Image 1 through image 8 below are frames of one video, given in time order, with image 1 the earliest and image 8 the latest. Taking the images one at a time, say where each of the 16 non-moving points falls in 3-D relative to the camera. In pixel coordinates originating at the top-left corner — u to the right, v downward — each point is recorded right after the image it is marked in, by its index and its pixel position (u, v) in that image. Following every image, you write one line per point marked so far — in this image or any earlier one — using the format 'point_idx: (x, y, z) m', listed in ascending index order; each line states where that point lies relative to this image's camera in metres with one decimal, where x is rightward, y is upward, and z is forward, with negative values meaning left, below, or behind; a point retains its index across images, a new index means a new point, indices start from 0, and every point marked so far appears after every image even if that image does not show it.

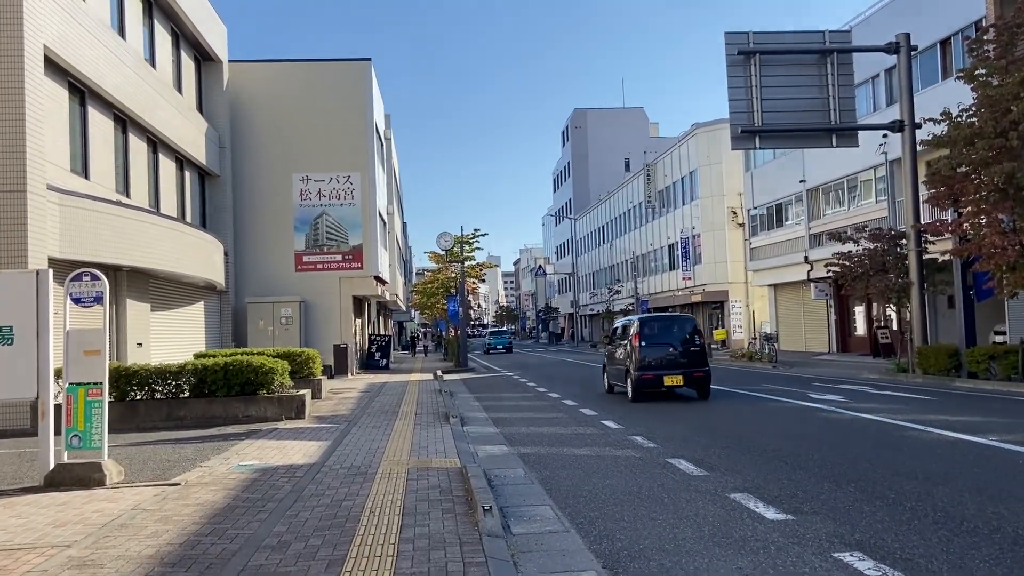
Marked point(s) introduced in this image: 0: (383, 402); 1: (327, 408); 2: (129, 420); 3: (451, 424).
0: (-2.9, -2.6, +17.6) m
1: (-3.8, -2.5, +16.0) m
2: (-6.6, -2.3, +13.3) m
3: (-1.0, -2.3, +13.1) m
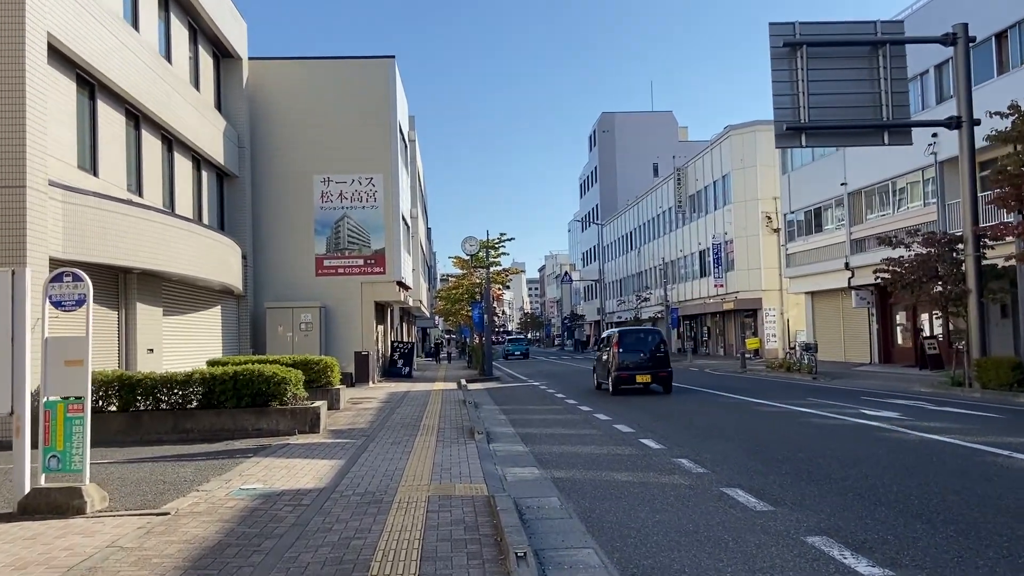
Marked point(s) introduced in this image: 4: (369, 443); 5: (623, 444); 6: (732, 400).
0: (-2.3, -2.7, +16.6) m
1: (-3.3, -2.6, +15.1) m
2: (-6.1, -2.3, +12.4) m
3: (-0.5, -2.4, +12.1) m
4: (-2.2, -2.4, +12.0) m
5: (+1.6, -2.3, +11.2) m
6: (+5.2, -2.7, +18.5) m
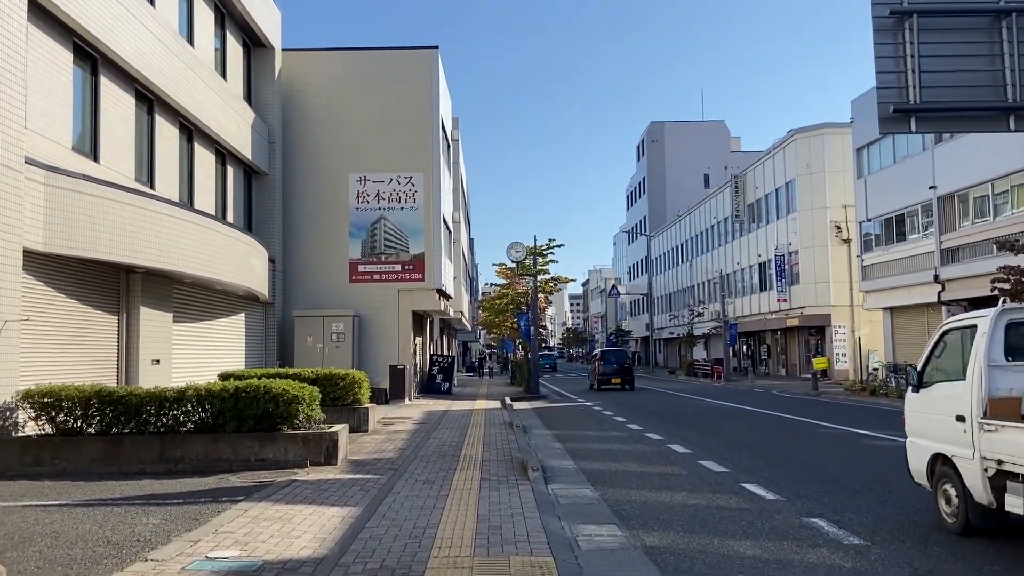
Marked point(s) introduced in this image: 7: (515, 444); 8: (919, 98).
0: (-1.3, -2.8, +14.2) m
1: (-2.3, -2.6, +12.7) m
2: (-5.3, -2.3, +10.2) m
3: (+0.2, -2.4, +9.5) m
4: (-1.4, -2.4, +9.6) m
5: (+2.4, -2.3, +8.6) m
6: (+6.3, -2.8, +15.7) m
7: (0.0, -2.7, +13.4) m
8: (+7.7, +3.6, +14.5) m
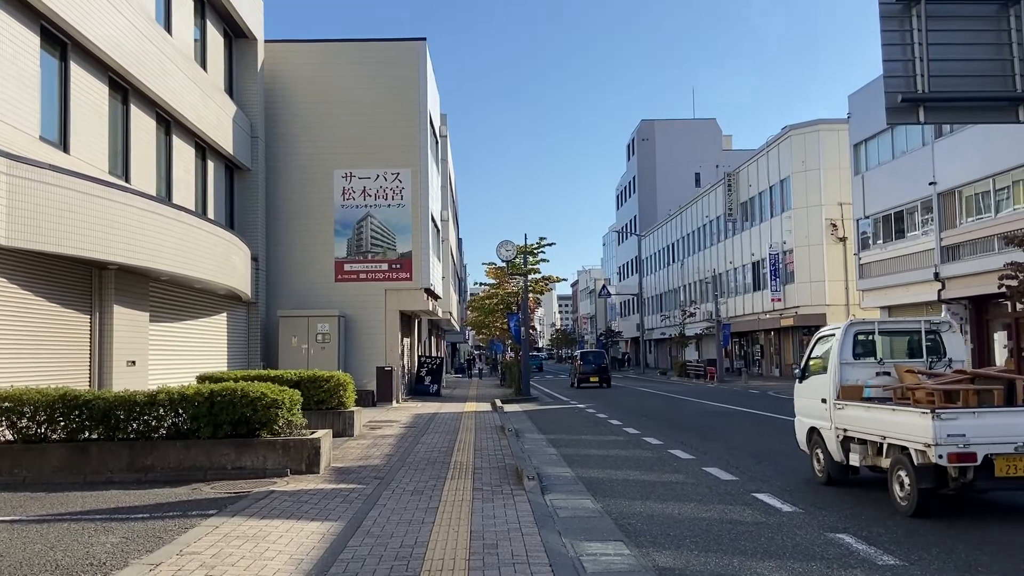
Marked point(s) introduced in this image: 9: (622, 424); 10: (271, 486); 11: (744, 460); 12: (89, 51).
0: (-1.4, -2.7, +13.5) m
1: (-2.4, -2.6, +12.0) m
2: (-5.4, -2.2, +9.5) m
3: (+0.2, -2.3, +8.9) m
4: (-1.5, -2.3, +8.9) m
5: (+2.3, -2.2, +8.0) m
6: (+6.2, -2.8, +15.1) m
7: (-0.1, -2.7, +12.7) m
8: (+7.5, +3.6, +14.0) m
9: (+2.5, -3.1, +17.8) m
10: (-2.8, -2.3, +9.0) m
11: (+3.5, -2.6, +11.6) m
12: (-7.9, +4.4, +14.4) m
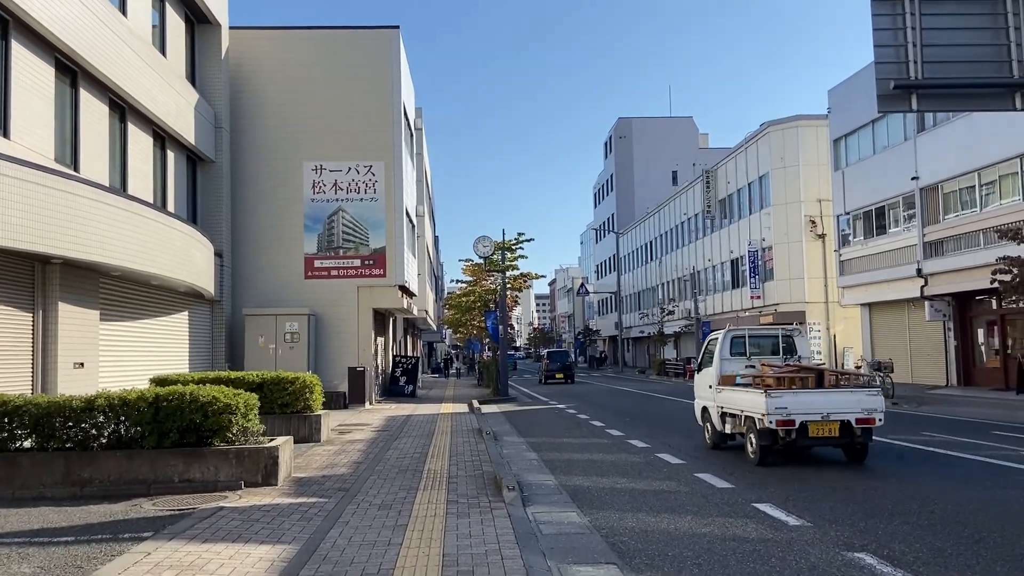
0: (-1.8, -2.6, +12.6) m
1: (-2.8, -2.5, +11.1) m
2: (-5.6, -2.2, +8.5) m
3: (-0.1, -2.2, +8.1) m
4: (-1.7, -2.3, +8.1) m
5: (+2.1, -2.1, +7.2) m
6: (+5.8, -2.7, +14.5) m
7: (-0.4, -2.6, +11.9) m
8: (+7.1, +3.8, +13.4) m
9: (+2.0, -3.0, +17.1) m
10: (-3.1, -2.2, +8.1) m
11: (+3.2, -2.5, +10.9) m
12: (-8.3, +4.5, +13.4) m
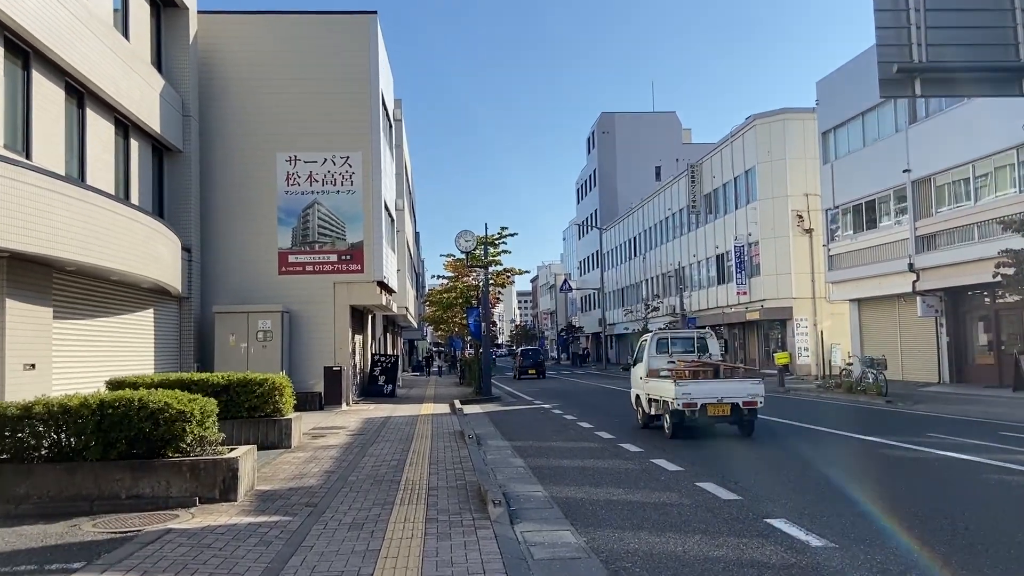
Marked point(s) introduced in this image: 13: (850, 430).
0: (-2.0, -2.6, +11.8) m
1: (-2.9, -2.4, +10.2) m
2: (-5.8, -2.1, +7.6) m
3: (-0.2, -2.2, +7.3) m
4: (-1.8, -2.2, +7.2) m
5: (+2.0, -2.1, +6.5) m
6: (+5.5, -2.6, +13.8) m
7: (-0.6, -2.5, +11.1) m
8: (+6.9, +3.9, +12.7) m
9: (+1.7, -2.9, +16.3) m
10: (-3.2, -2.2, +7.2) m
11: (+3.0, -2.4, +10.1) m
12: (-8.6, +4.6, +12.3) m
13: (+6.5, -2.7, +14.8) m
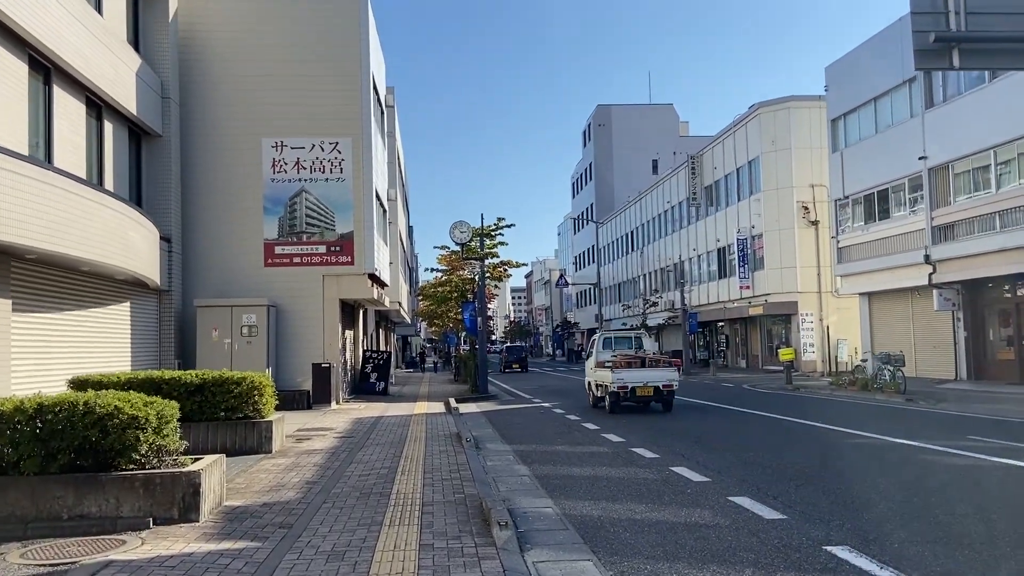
0: (-2.0, -2.4, +10.6) m
1: (-2.9, -2.3, +9.1) m
2: (-5.7, -2.0, +6.4) m
3: (-0.1, -2.1, +6.1) m
4: (-1.8, -2.1, +6.1) m
5: (+2.1, -1.9, +5.4) m
6: (+5.5, -2.4, +12.7) m
7: (-0.6, -2.3, +10.0) m
8: (+6.9, +4.0, +11.6) m
9: (+1.7, -2.7, +15.2) m
10: (-3.1, -2.0, +6.1) m
11: (+3.0, -2.2, +9.0) m
12: (-8.6, +4.7, +11.1) m
13: (+6.5, -2.6, +13.7) m
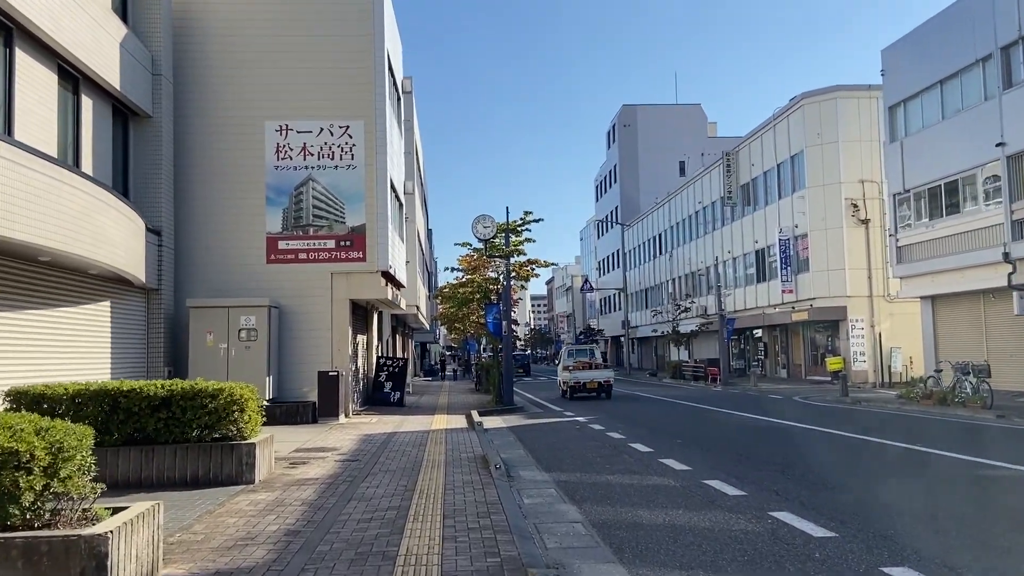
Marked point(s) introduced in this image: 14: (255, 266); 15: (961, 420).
0: (-1.5, -2.3, +8.3) m
1: (-2.5, -2.1, +6.8) m
2: (-5.3, -1.8, +4.2) m
3: (+0.3, -1.9, +3.8) m
4: (-1.4, -1.9, +3.8) m
5: (+2.4, -1.8, +3.0) m
6: (+6.0, -2.3, +10.3) m
7: (-0.1, -2.2, +7.6) m
8: (+7.4, +4.1, +9.2) m
9: (+2.3, -2.7, +12.8) m
10: (-2.7, -1.9, +3.8) m
11: (+3.5, -2.1, +6.6) m
12: (-8.0, +4.8, +9.0) m
13: (+7.0, -2.5, +11.2) m
14: (-6.5, +0.6, +19.4) m
15: (+9.9, -2.9, +16.9) m
